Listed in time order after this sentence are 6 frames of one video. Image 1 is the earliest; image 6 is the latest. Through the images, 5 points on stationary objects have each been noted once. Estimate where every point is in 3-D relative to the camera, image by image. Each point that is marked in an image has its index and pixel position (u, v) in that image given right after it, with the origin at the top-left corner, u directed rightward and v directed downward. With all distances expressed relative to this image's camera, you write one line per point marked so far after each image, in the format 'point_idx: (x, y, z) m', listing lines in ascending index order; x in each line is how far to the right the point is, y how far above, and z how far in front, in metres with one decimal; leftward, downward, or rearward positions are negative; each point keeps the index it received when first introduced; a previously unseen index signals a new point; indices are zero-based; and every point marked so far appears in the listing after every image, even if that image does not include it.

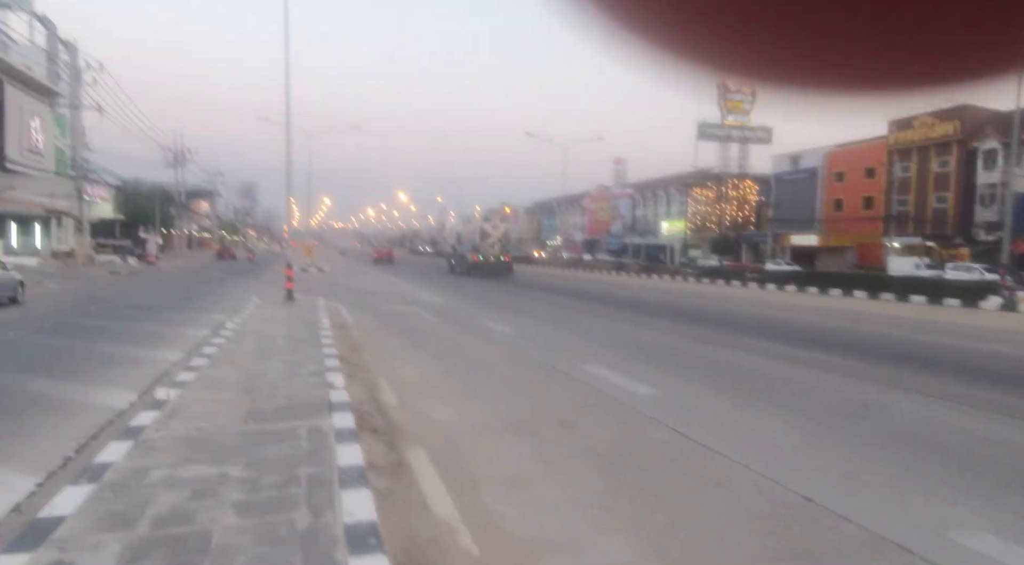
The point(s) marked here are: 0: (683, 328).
0: (+4.5, -1.2, +16.2) m
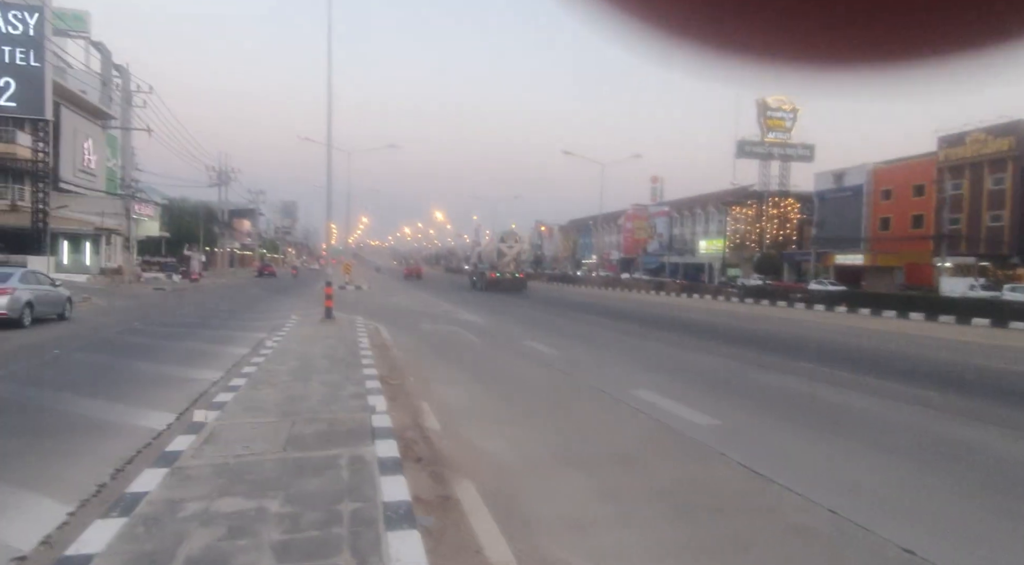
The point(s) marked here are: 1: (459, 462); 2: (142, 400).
0: (+5.5, -1.7, +15.4) m
1: (-0.6, -1.9, +6.5) m
2: (-5.5, -1.7, +9.3) m
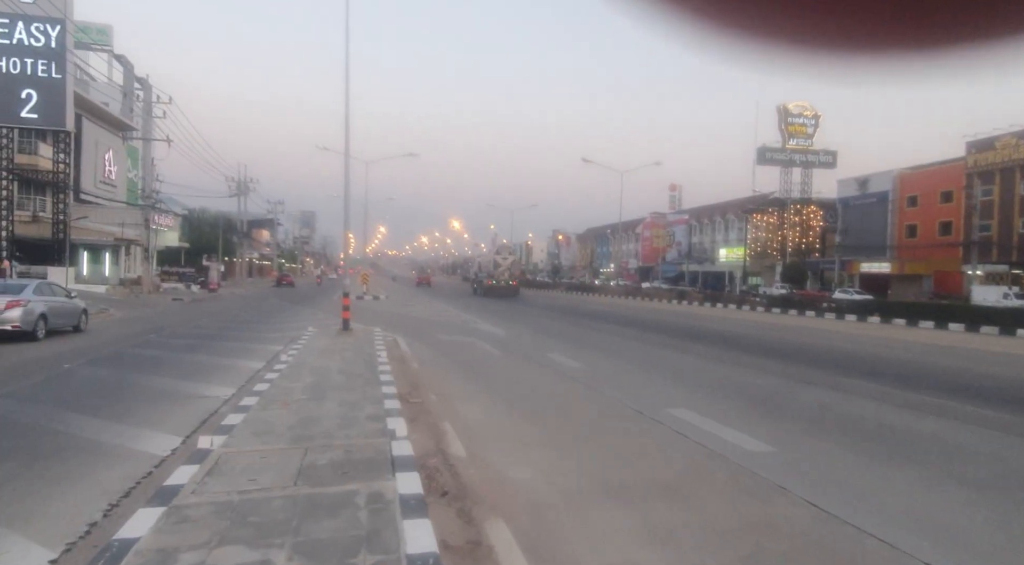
0: (+6.1, -2.0, +14.6) m
1: (-0.2, -2.0, +5.9) m
2: (-5.1, -1.9, +8.7) m
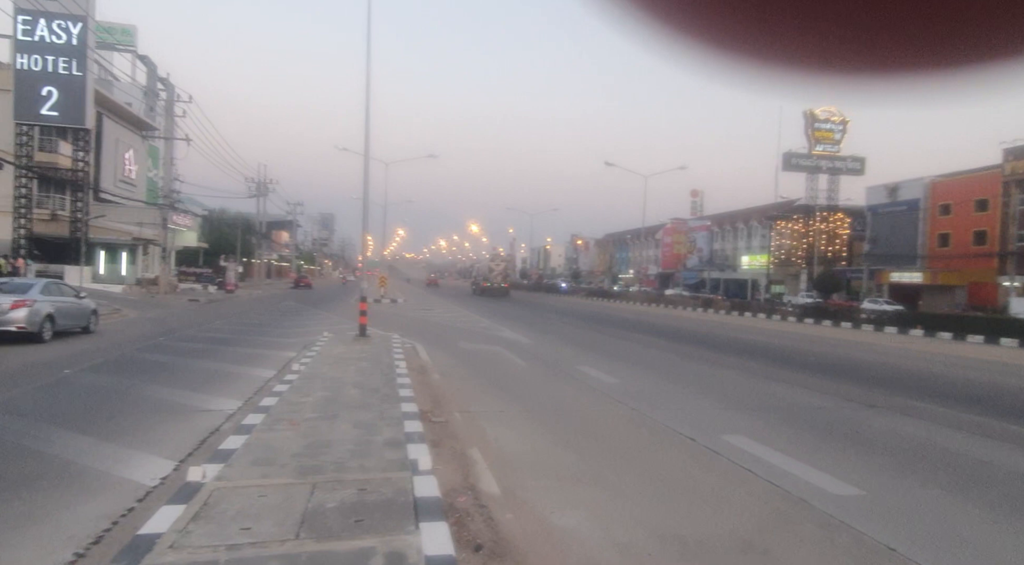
0: (+6.7, -2.2, +13.4) m
1: (+0.2, -2.1, +4.8) m
2: (-4.7, -2.0, +7.8) m
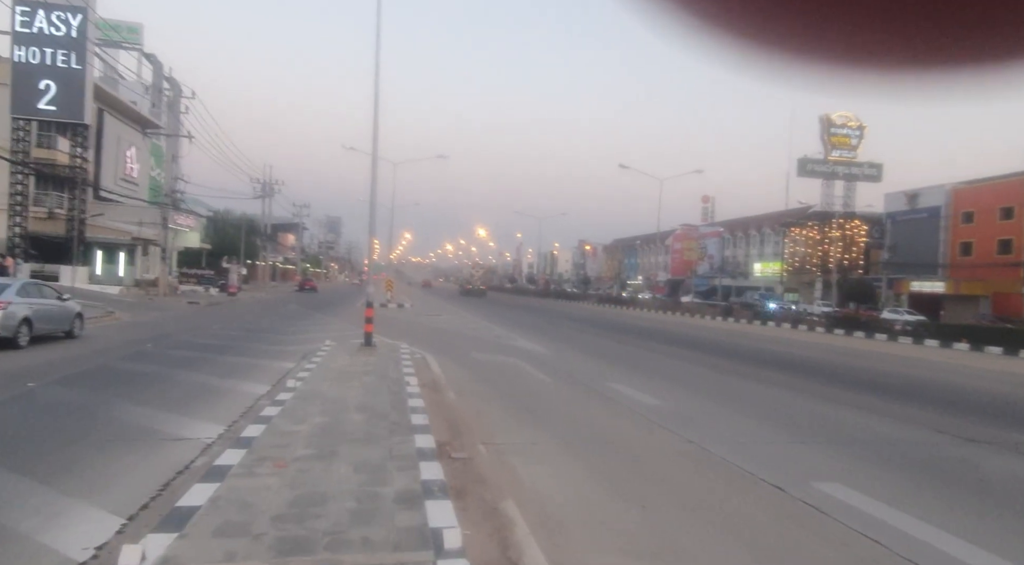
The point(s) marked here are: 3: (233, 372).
0: (+7.1, -2.4, +11.7) m
1: (+0.6, -2.1, +3.2) m
2: (-4.2, -2.0, +6.2) m
3: (-6.1, -2.0, +13.7) m
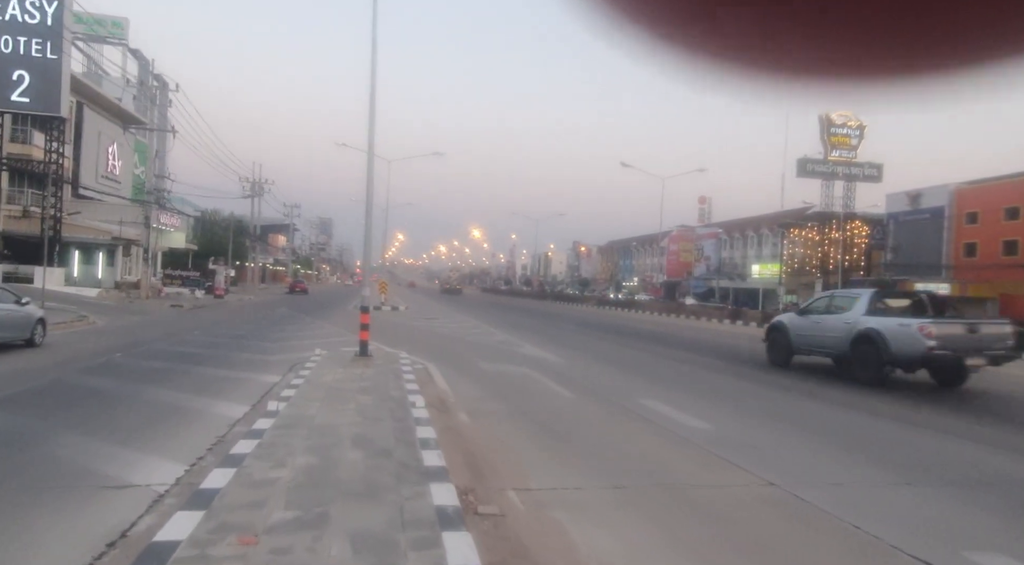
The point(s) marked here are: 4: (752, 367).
0: (+7.5, -2.4, +10.1) m
1: (+1.0, -2.1, +1.5) m
2: (-3.8, -2.0, +4.5) m
3: (-5.8, -2.0, +11.9) m
4: (+7.0, -2.5, +18.6) m
